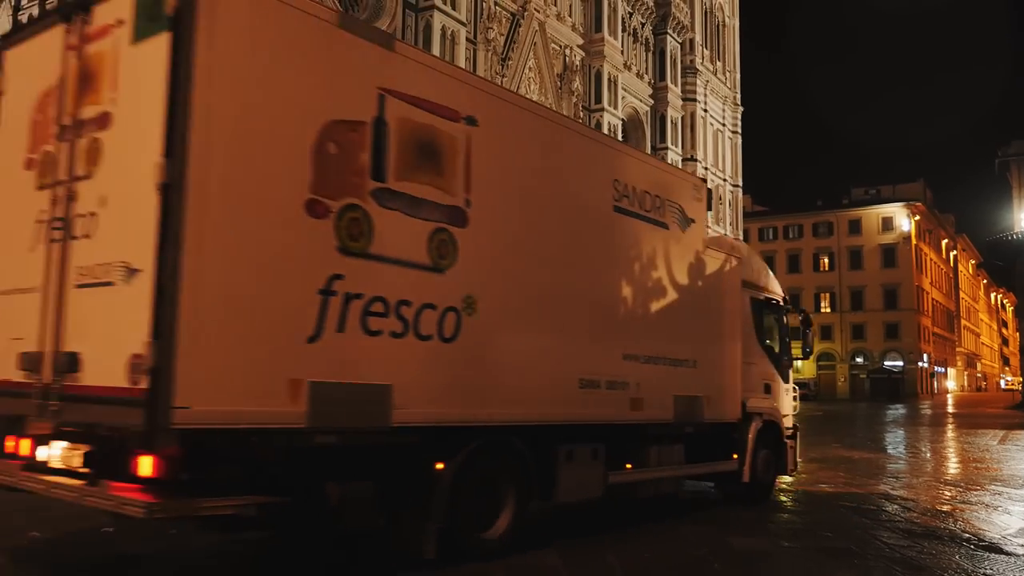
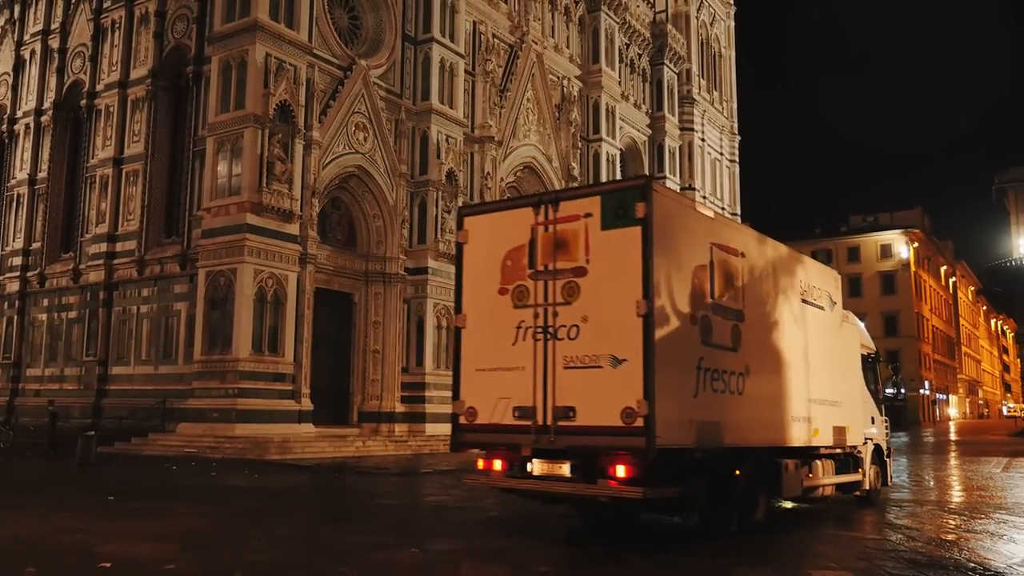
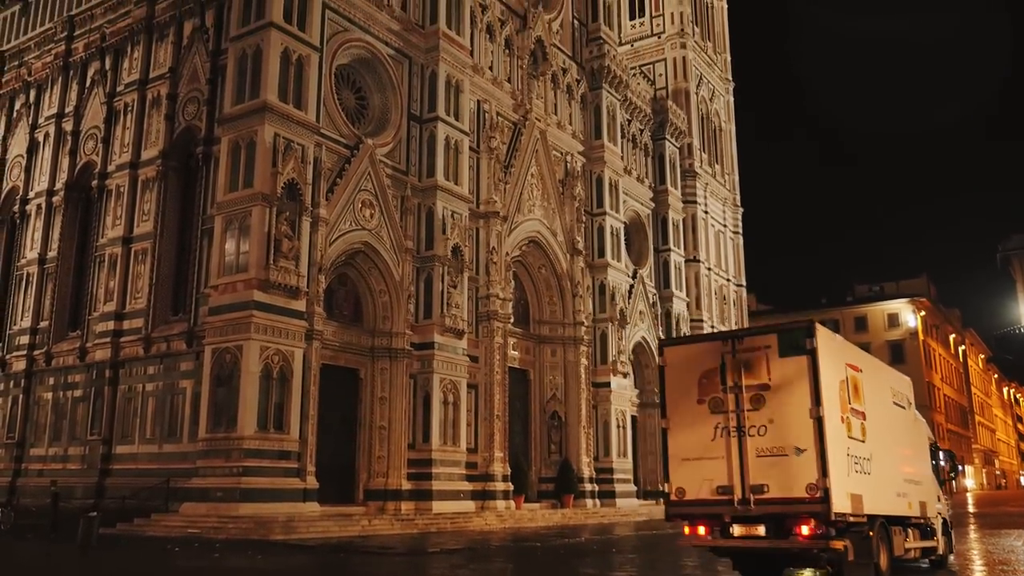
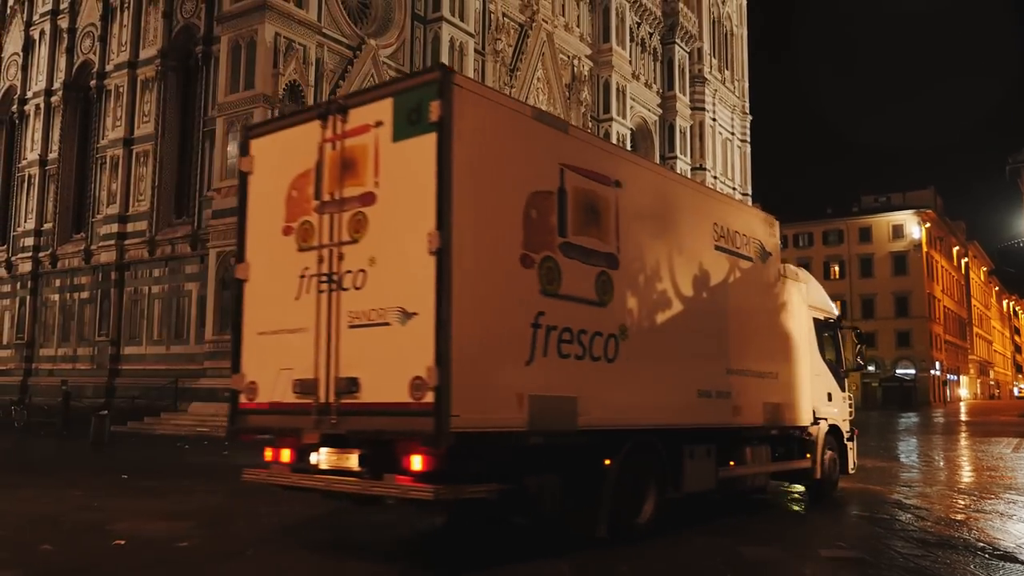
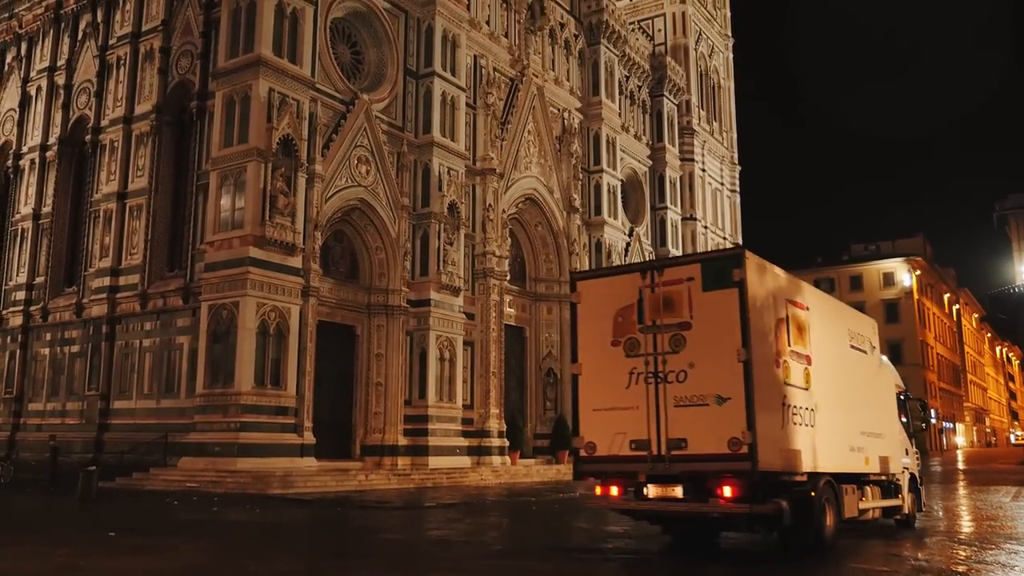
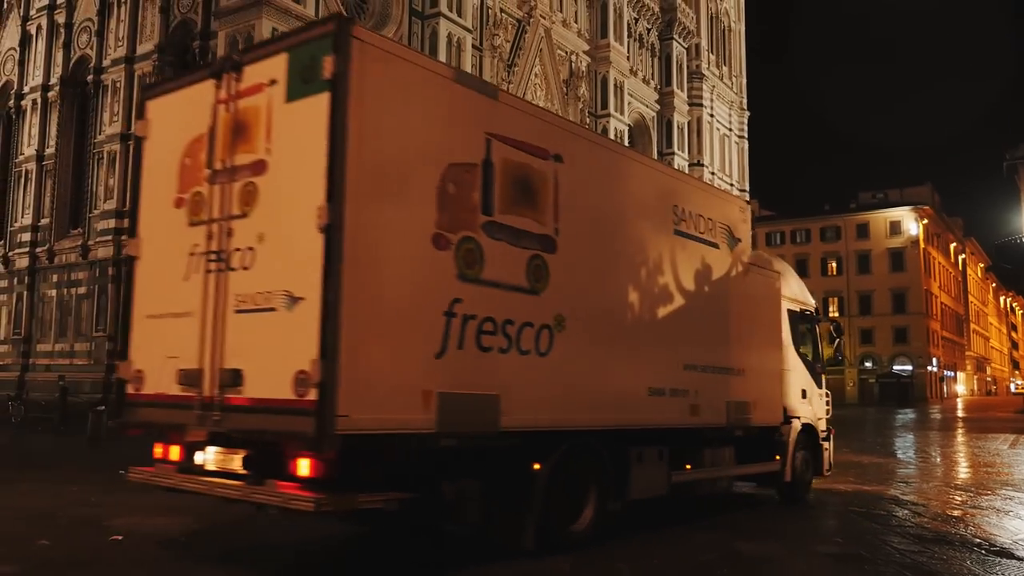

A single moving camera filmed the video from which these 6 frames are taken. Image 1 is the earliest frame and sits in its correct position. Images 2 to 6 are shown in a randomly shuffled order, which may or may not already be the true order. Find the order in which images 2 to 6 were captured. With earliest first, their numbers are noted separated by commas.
6, 4, 2, 5, 3
